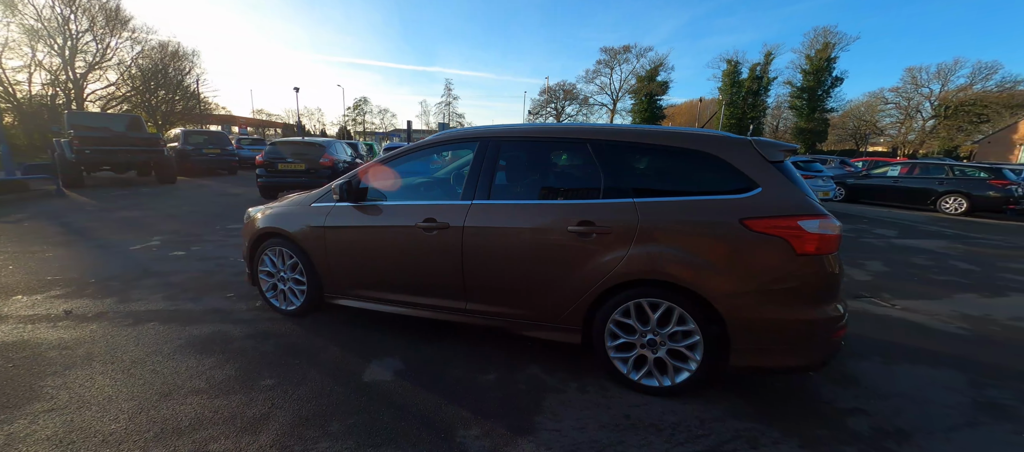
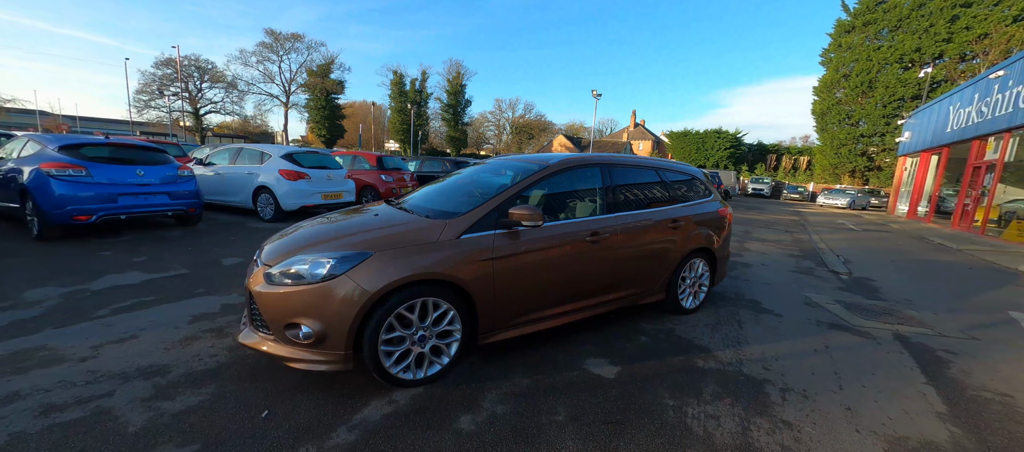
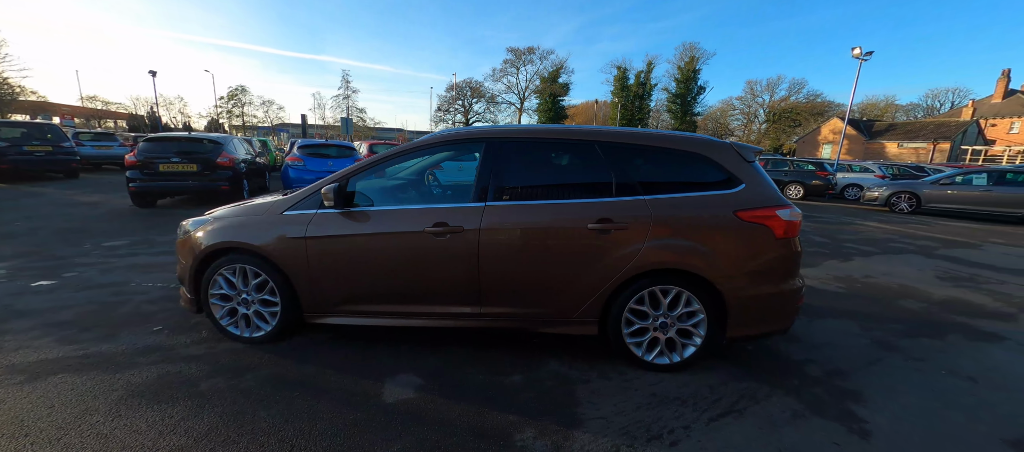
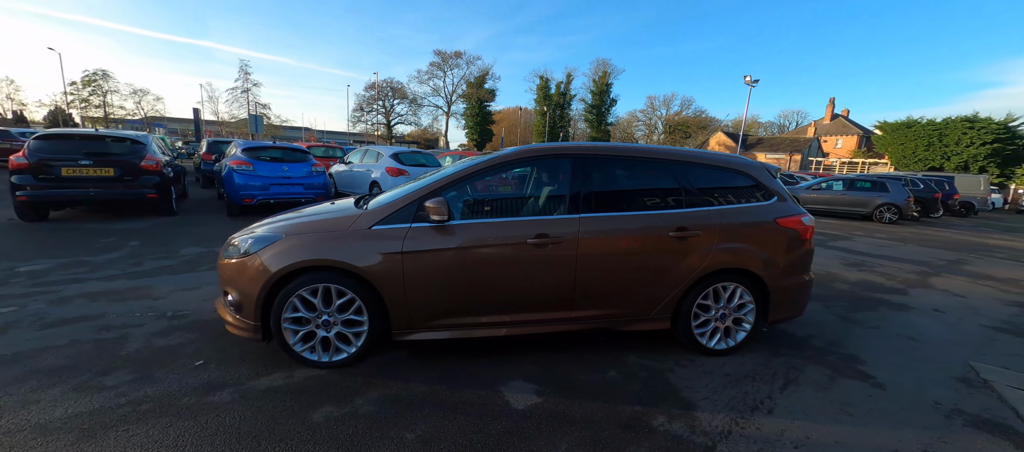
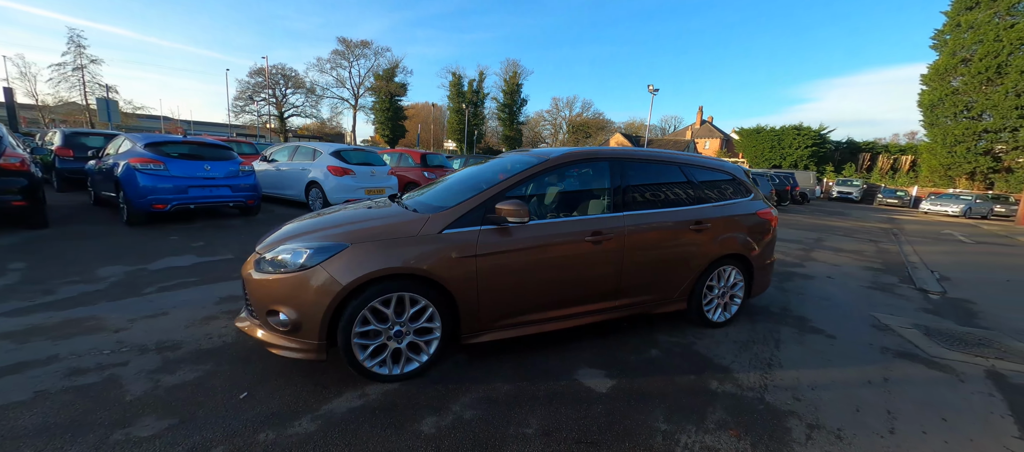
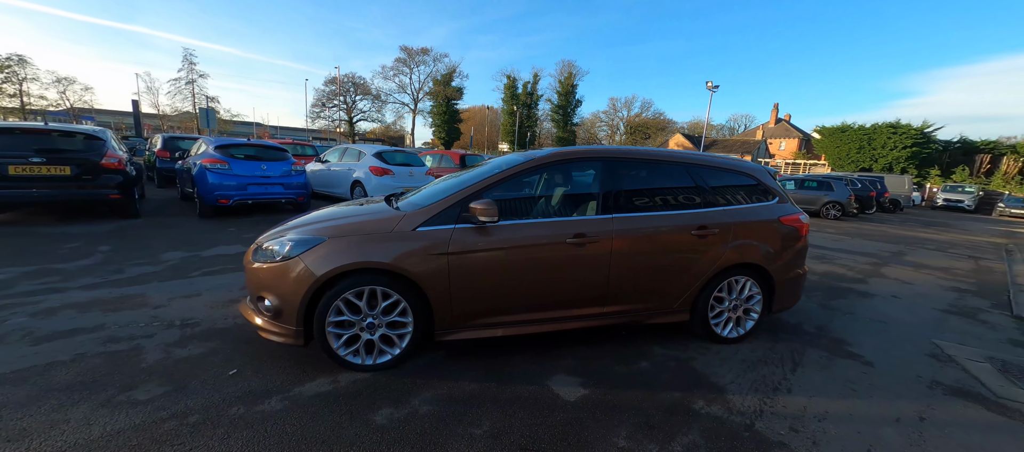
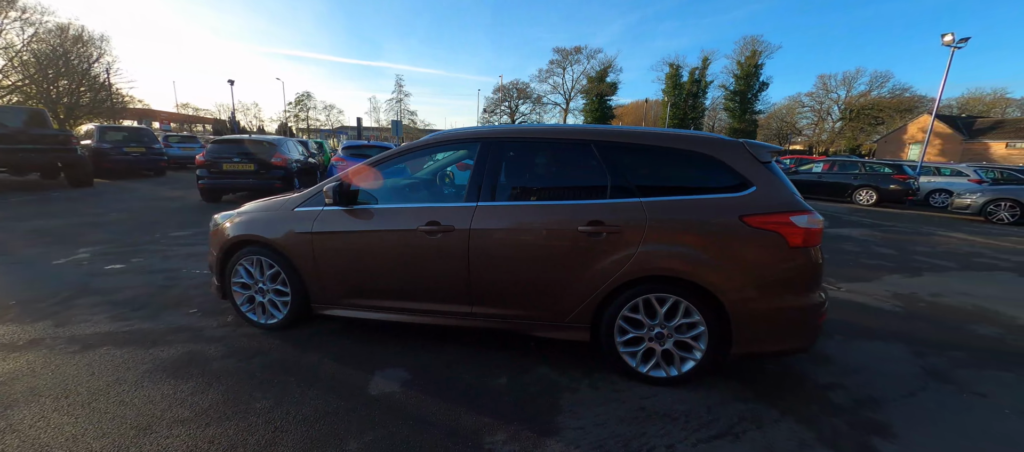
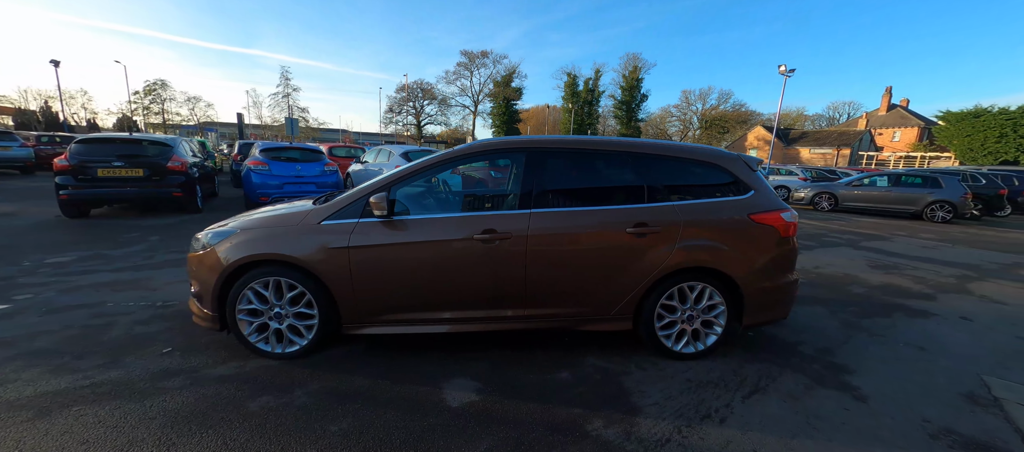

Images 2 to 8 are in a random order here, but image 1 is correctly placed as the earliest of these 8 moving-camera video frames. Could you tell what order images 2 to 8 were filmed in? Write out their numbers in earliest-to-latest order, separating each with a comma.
7, 3, 8, 4, 6, 5, 2
